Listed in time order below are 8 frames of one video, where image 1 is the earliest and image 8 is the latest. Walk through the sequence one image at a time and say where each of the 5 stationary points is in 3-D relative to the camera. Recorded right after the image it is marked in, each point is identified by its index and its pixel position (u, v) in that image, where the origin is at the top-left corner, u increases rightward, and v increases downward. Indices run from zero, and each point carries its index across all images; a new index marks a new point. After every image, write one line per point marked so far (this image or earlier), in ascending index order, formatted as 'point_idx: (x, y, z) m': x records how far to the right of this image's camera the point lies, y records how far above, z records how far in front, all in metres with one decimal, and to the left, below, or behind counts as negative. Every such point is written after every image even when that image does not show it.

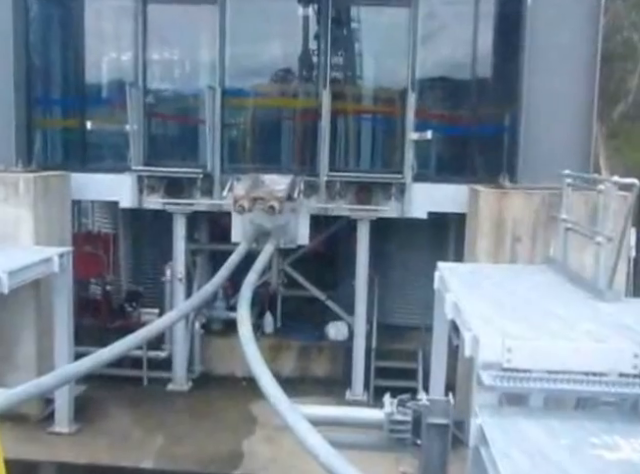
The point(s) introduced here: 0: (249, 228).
0: (-0.5, +0.1, +5.9) m
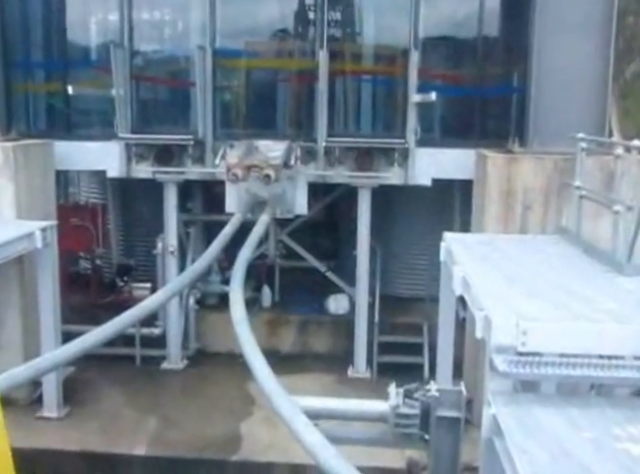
0: (-0.5, +0.3, +5.5) m
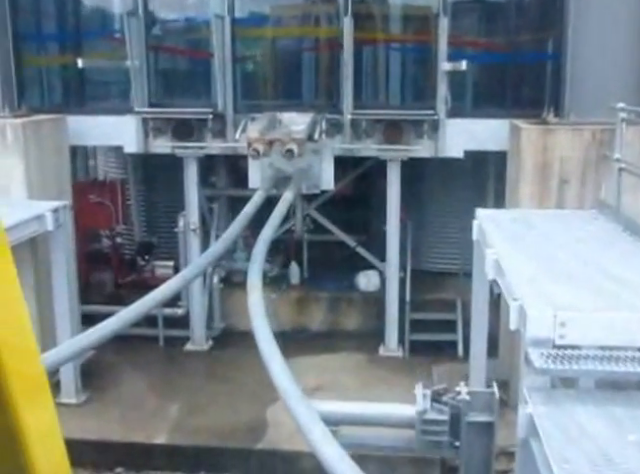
0: (-0.3, +0.4, +5.3) m
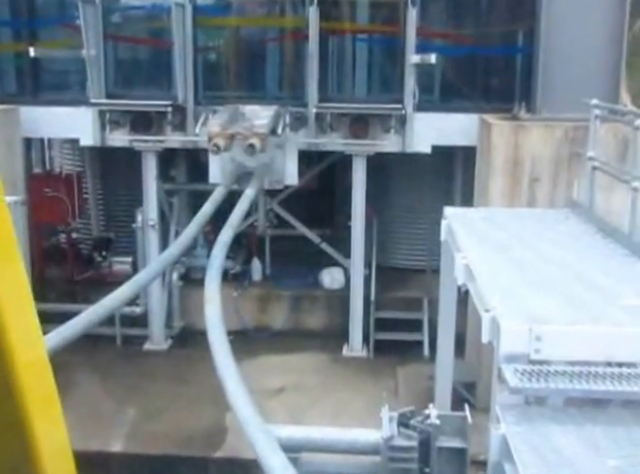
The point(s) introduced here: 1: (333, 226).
0: (-0.6, +0.4, +5.1) m
1: (+0.1, +0.1, +7.7) m
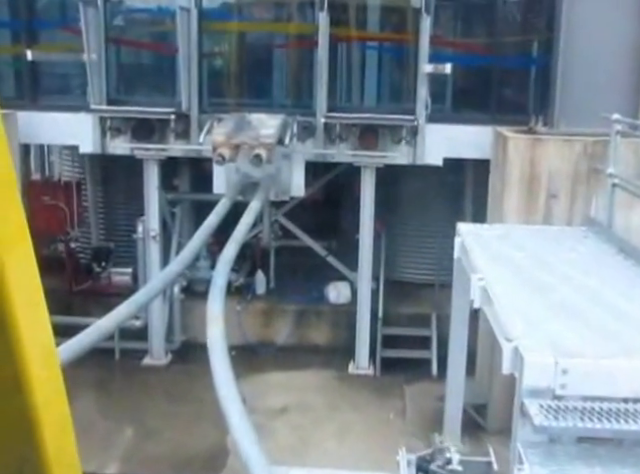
0: (-0.5, +0.3, +4.9) m
1: (+0.2, 0.0, +7.4) m
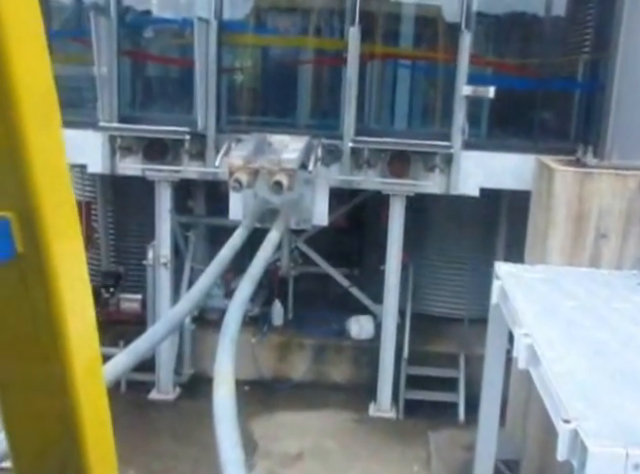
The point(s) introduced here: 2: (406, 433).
0: (-0.4, +0.2, +4.4) m
1: (+0.4, -0.3, +7.0) m
2: (+0.6, -1.4, +5.9) m
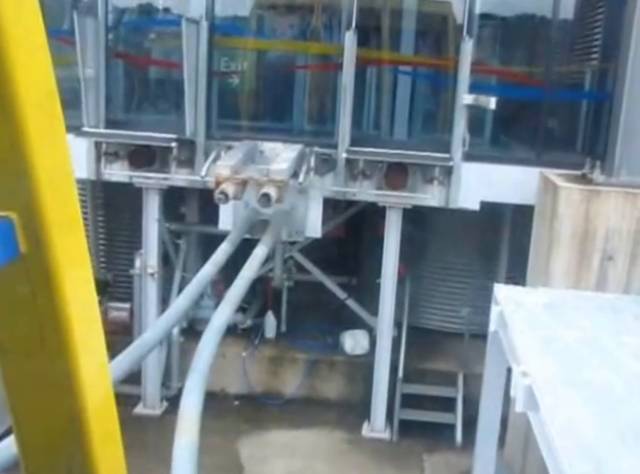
0: (-0.4, +0.1, +4.2) m
1: (+0.3, -0.3, +6.7) m
2: (+0.5, -1.5, +5.6) m
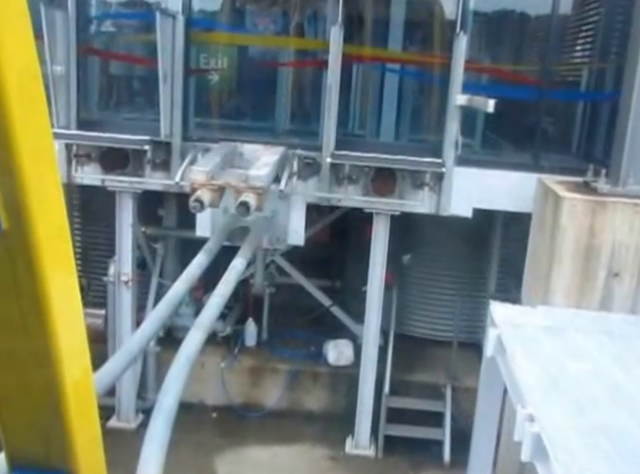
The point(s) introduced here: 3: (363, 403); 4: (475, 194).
0: (-0.5, 0.0, +3.9) m
1: (+0.2, -0.4, +6.4) m
2: (+0.4, -1.5, +5.3) m
3: (+0.3, -1.1, +5.5) m
4: (+1.0, +0.3, +5.2) m
